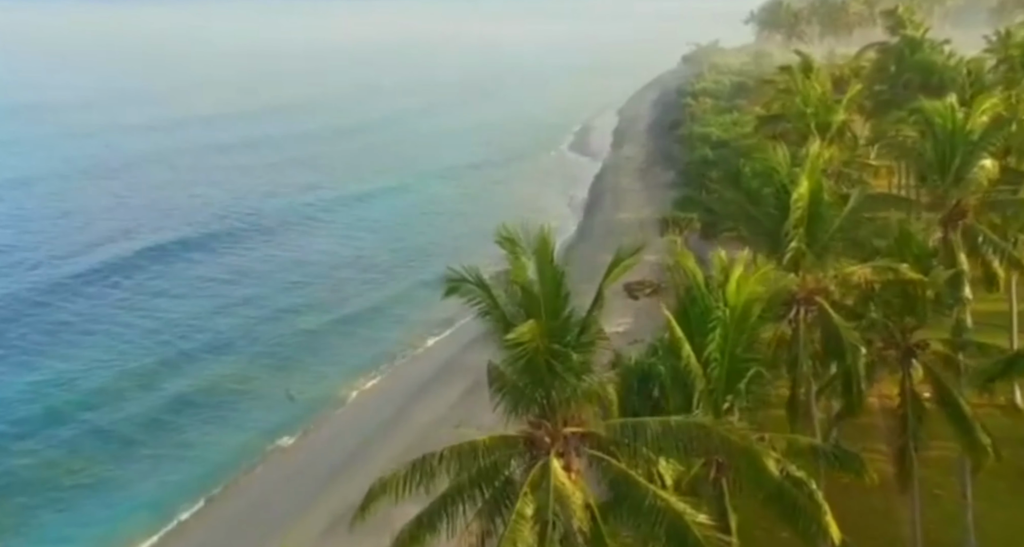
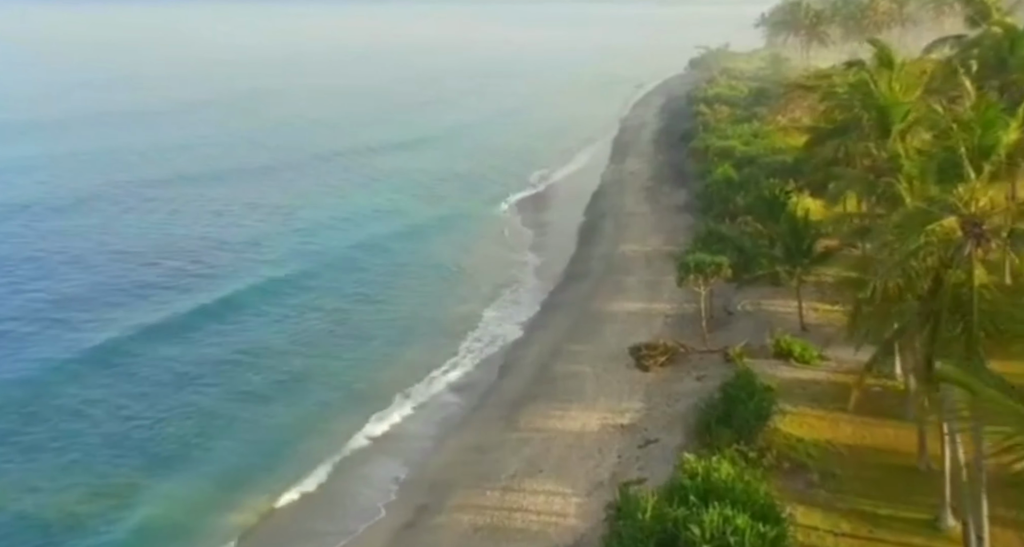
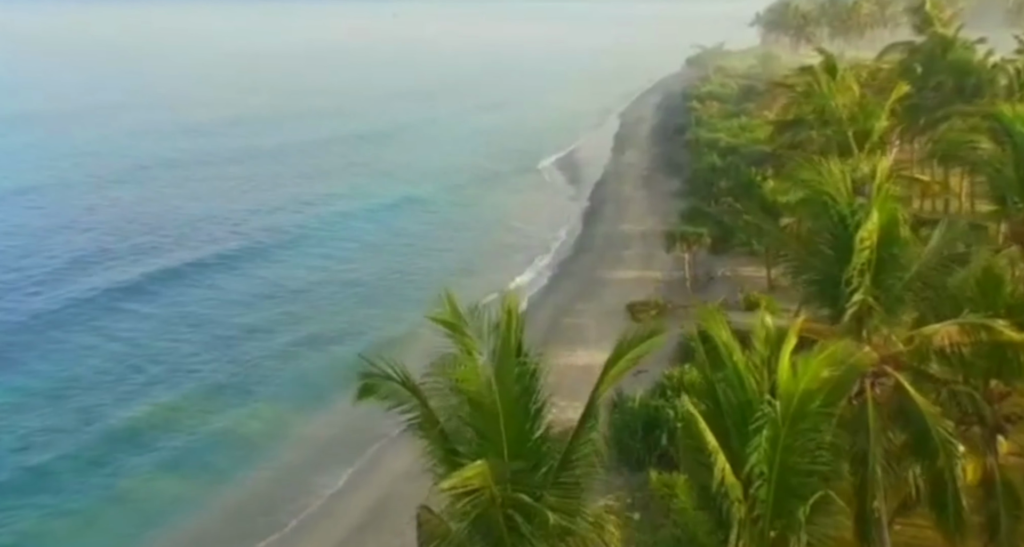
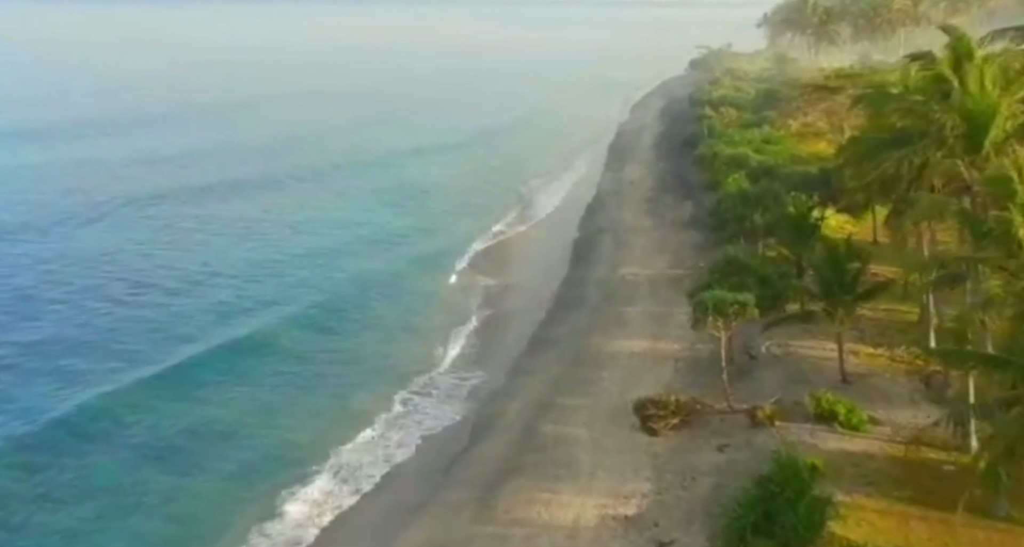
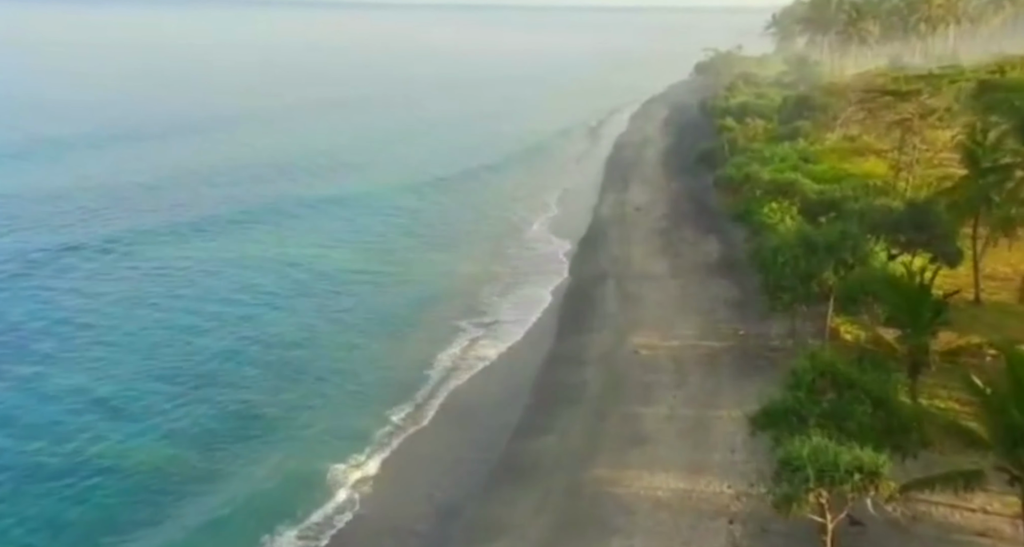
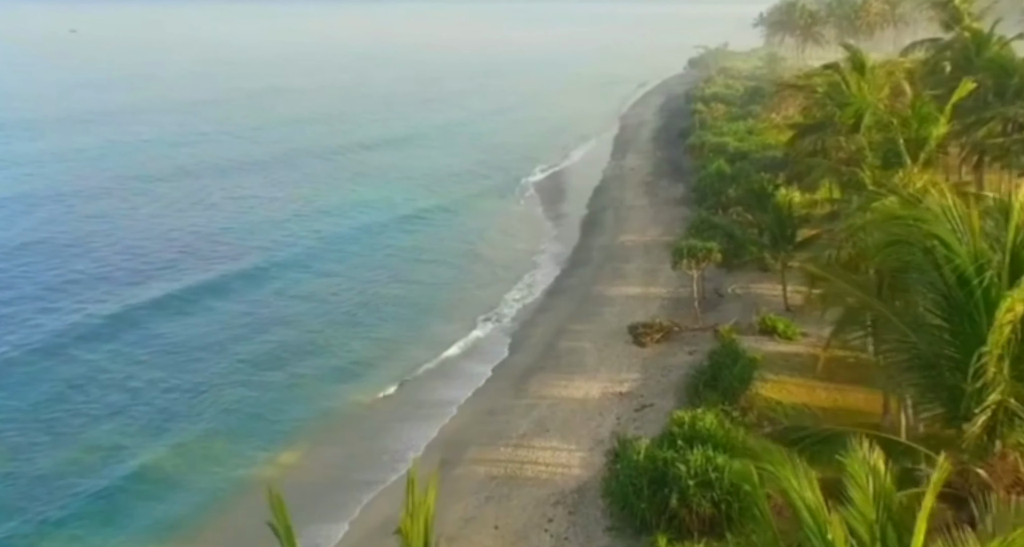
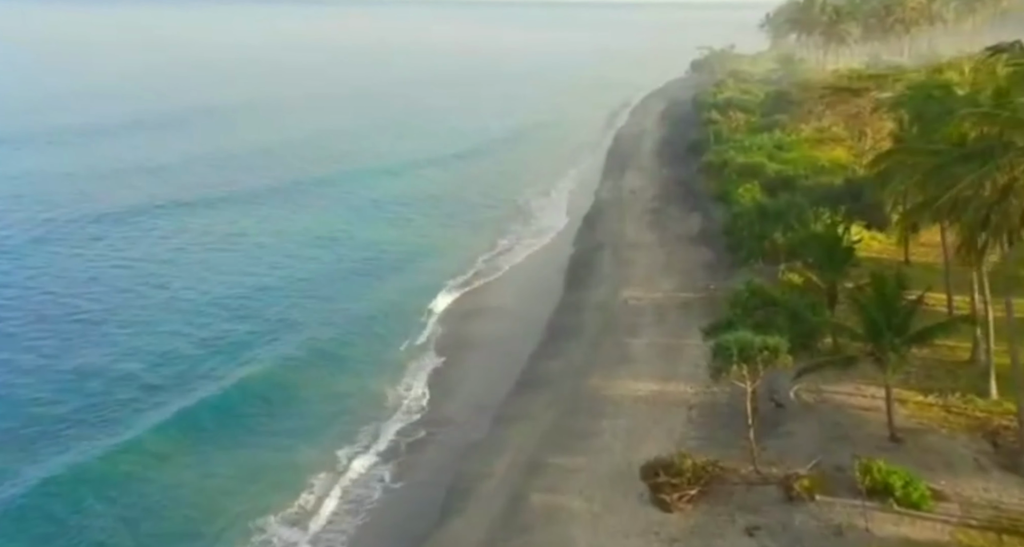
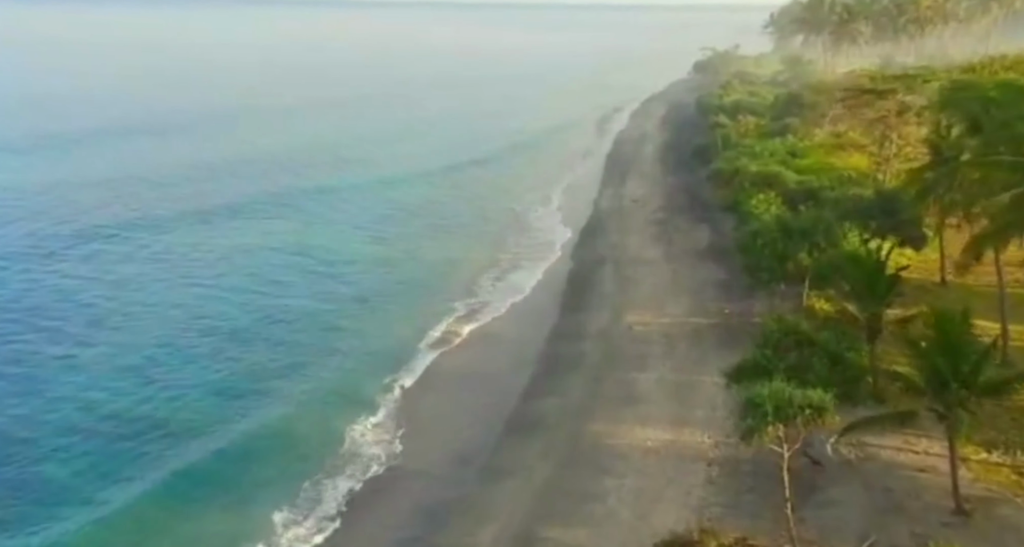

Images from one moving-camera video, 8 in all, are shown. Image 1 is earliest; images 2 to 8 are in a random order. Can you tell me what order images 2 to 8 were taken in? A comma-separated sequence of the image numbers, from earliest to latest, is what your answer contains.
3, 6, 2, 4, 7, 8, 5
